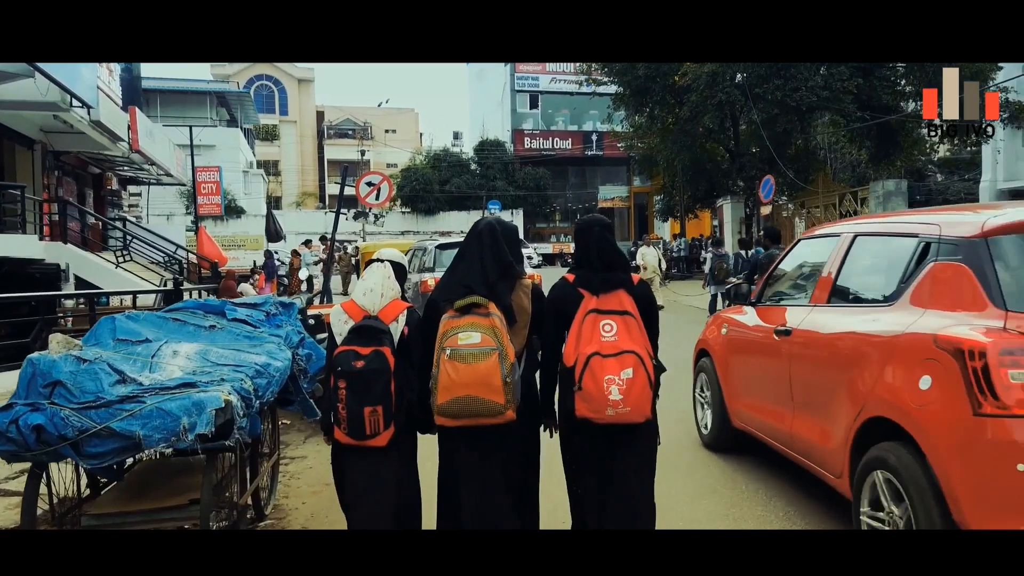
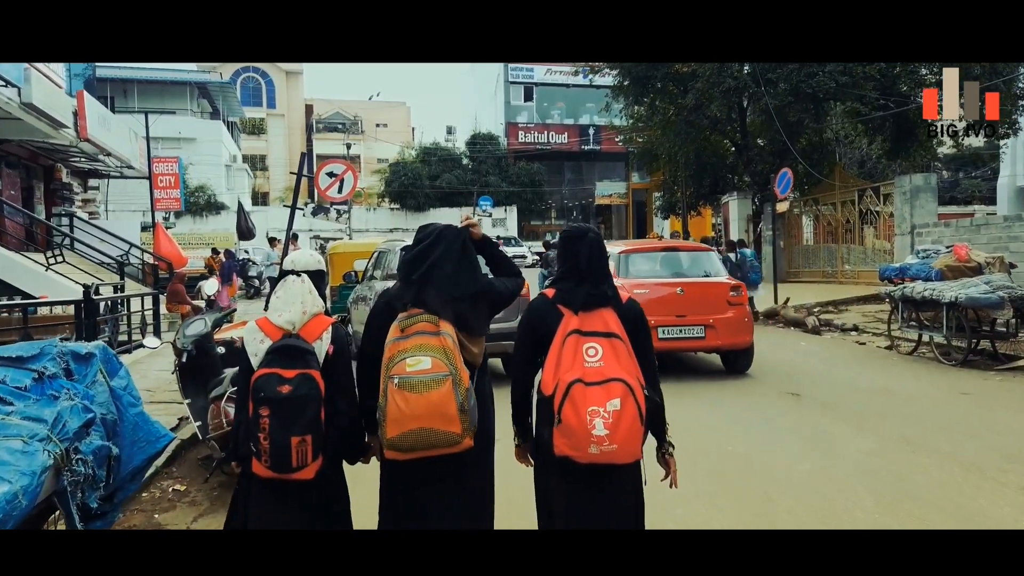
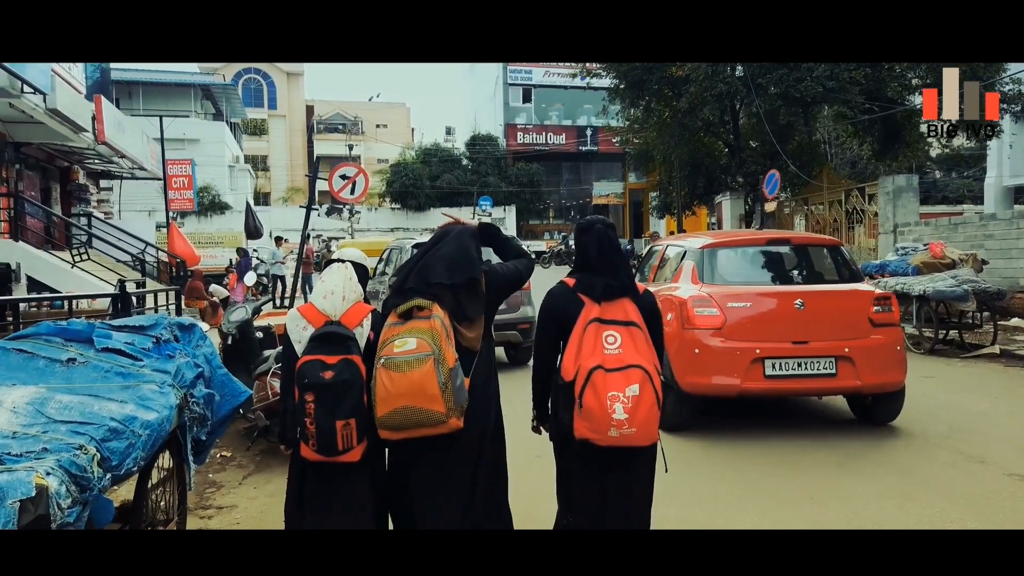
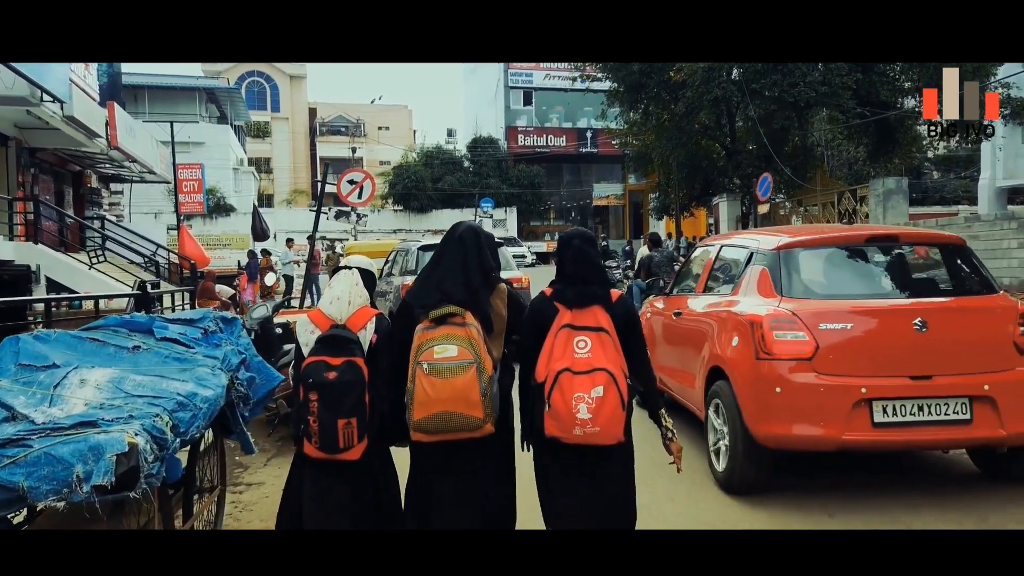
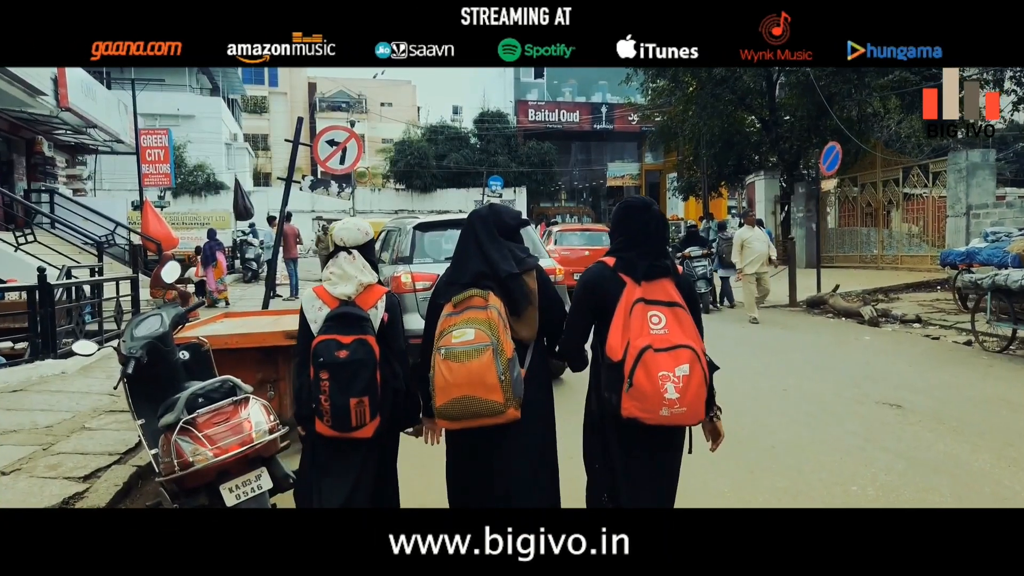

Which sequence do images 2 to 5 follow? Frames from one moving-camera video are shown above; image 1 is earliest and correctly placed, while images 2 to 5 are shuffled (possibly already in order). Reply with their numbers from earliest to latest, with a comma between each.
4, 3, 2, 5
